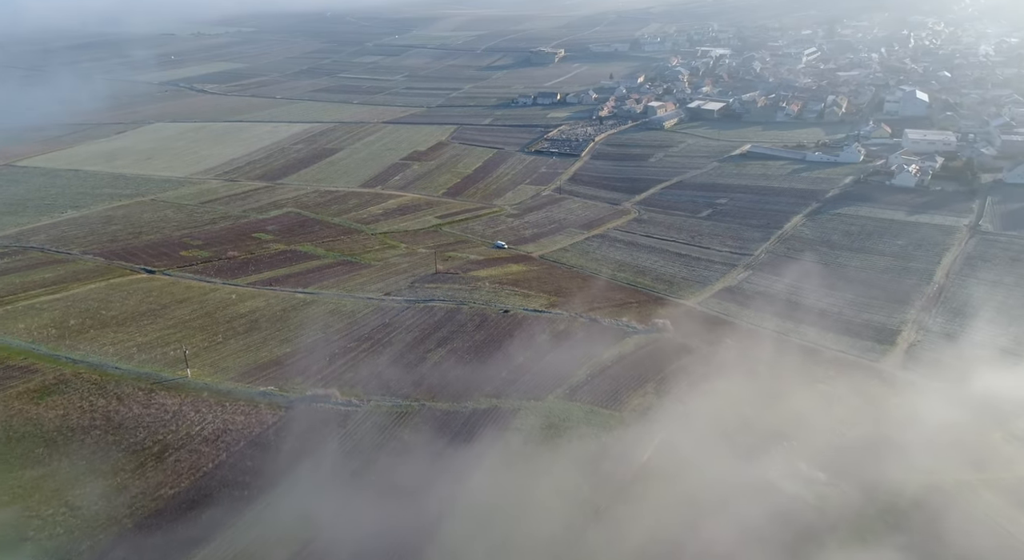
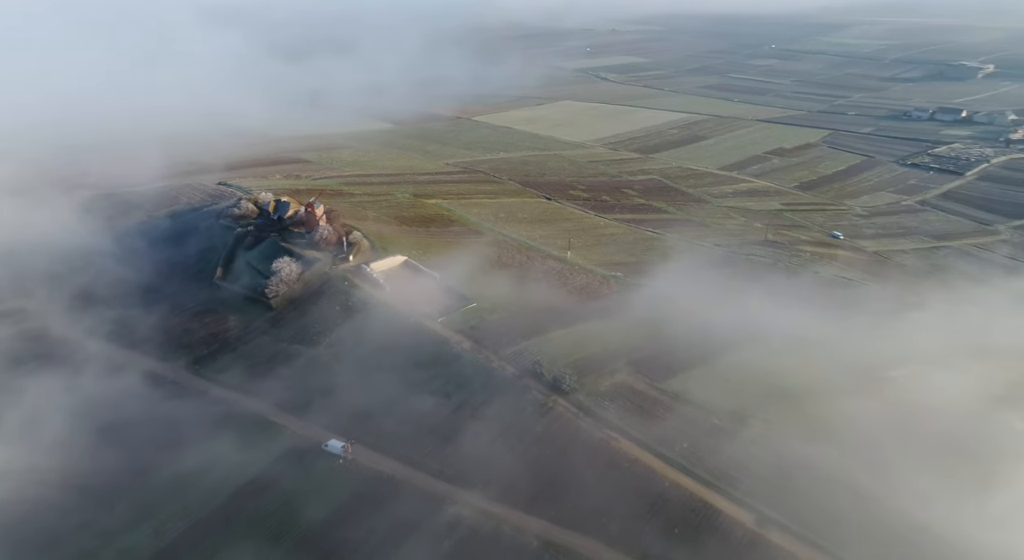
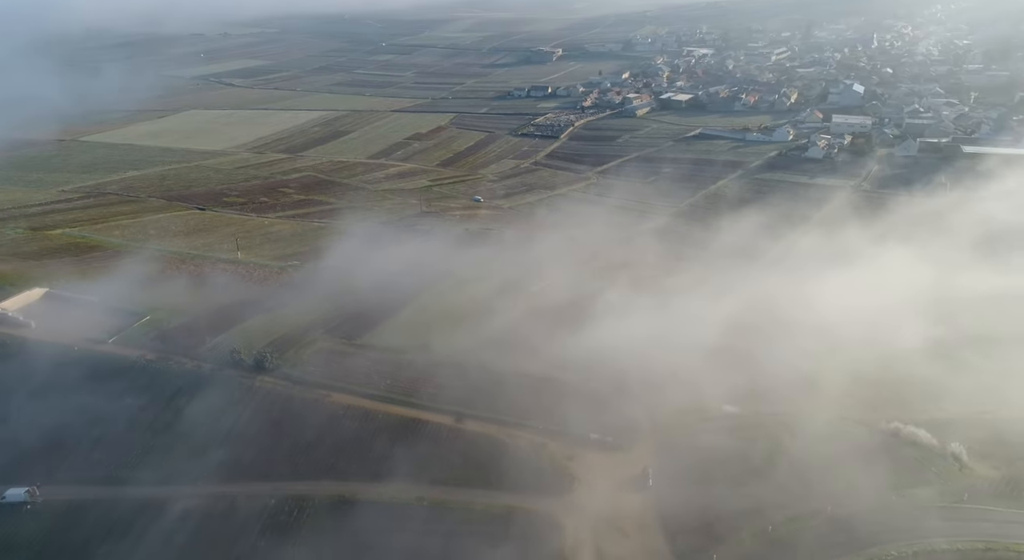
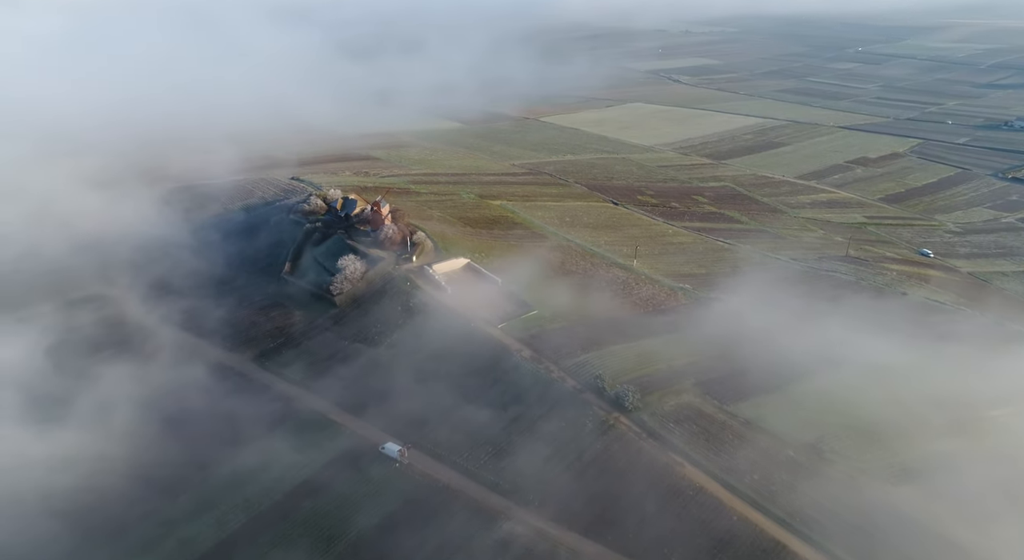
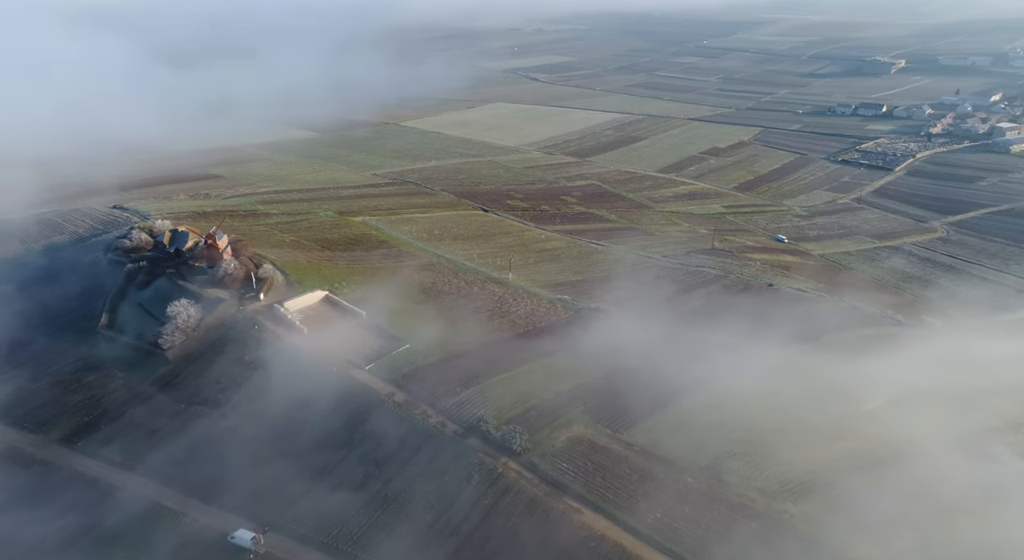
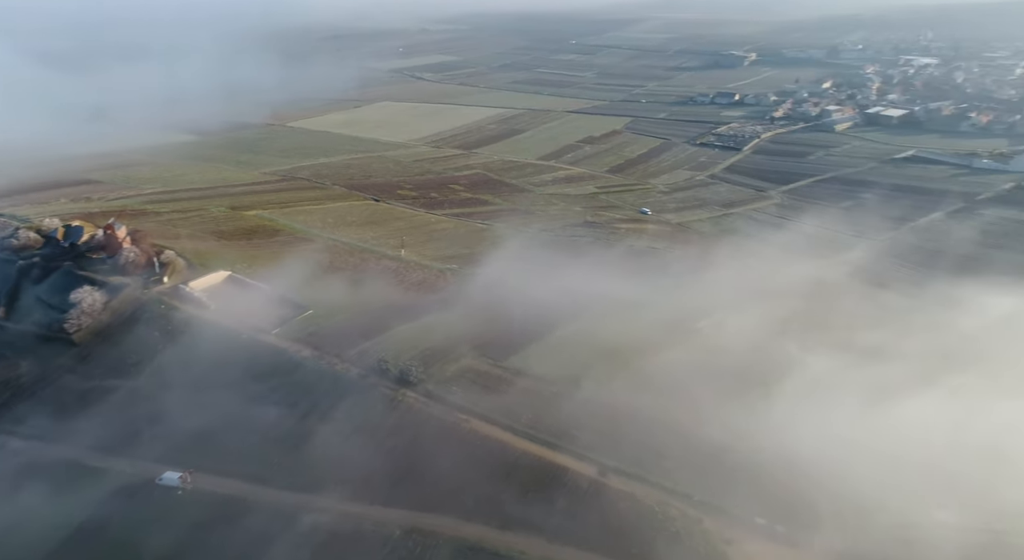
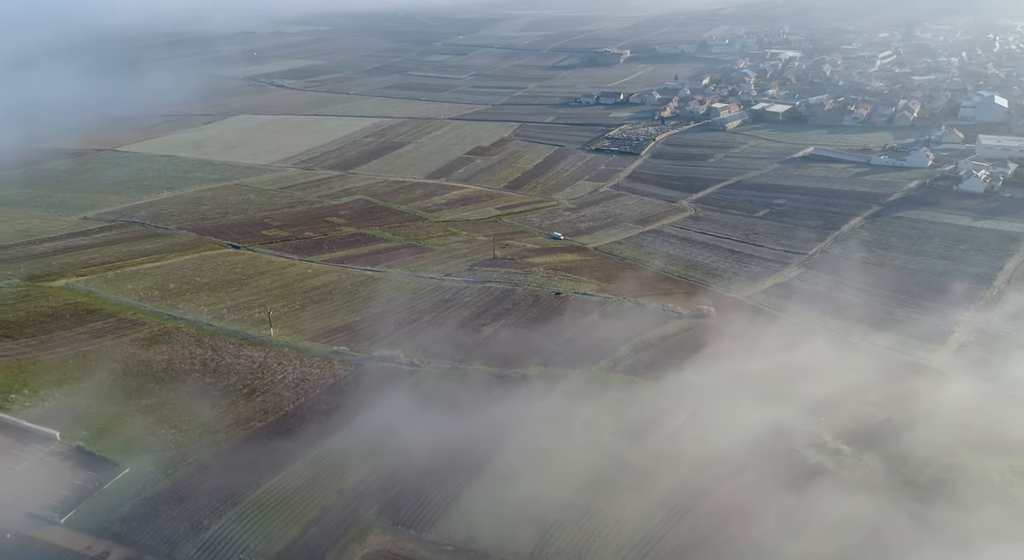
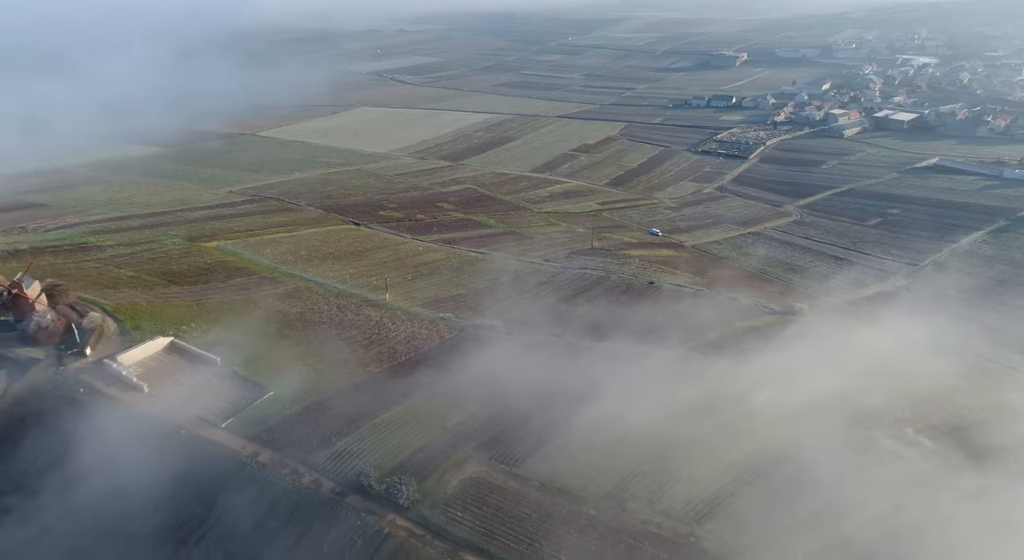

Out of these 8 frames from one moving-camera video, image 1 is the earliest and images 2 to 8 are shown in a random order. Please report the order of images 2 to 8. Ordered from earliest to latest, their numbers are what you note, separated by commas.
7, 8, 5, 4, 2, 6, 3
